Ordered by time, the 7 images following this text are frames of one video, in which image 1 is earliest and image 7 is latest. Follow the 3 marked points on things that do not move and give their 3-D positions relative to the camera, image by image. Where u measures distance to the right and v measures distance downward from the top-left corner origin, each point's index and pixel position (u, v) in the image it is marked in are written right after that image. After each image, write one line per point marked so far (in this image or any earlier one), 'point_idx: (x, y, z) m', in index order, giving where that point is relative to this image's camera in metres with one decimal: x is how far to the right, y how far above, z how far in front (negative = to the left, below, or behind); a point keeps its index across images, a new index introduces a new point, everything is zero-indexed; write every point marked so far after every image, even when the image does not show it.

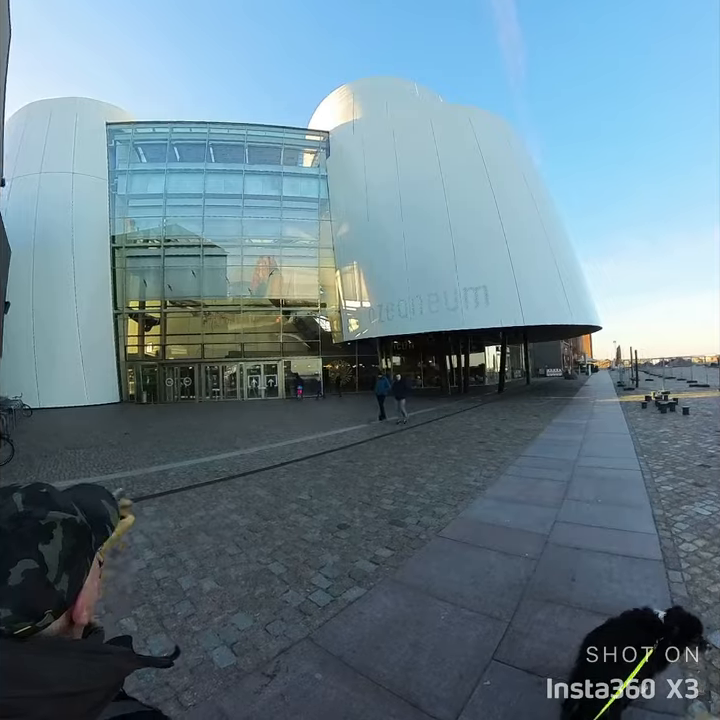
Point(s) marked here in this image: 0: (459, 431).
0: (+2.8, -2.1, +12.1) m
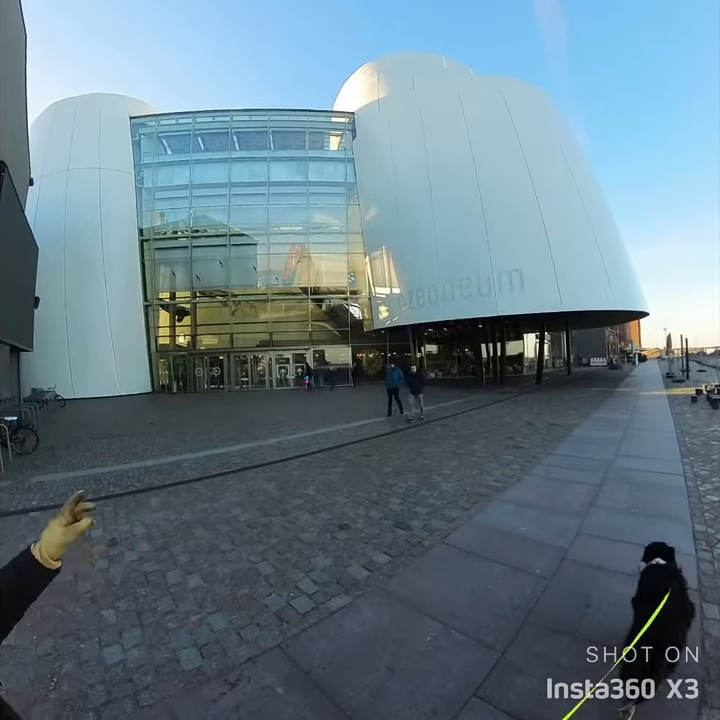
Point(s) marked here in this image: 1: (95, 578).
0: (+3.5, -1.8, +11.5) m
1: (-2.9, -2.3, +4.4) m
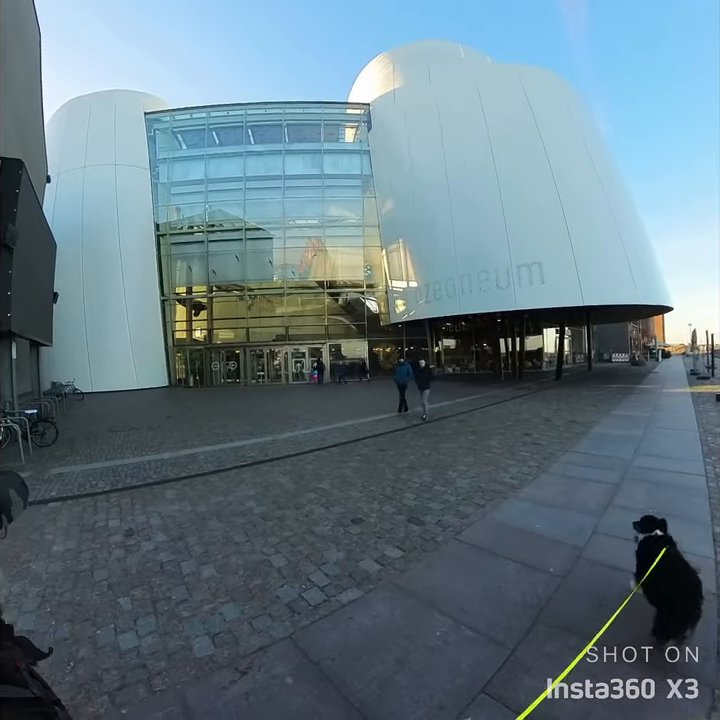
0: (+3.9, -1.7, +11.3) m
1: (-2.8, -2.2, +4.5) m
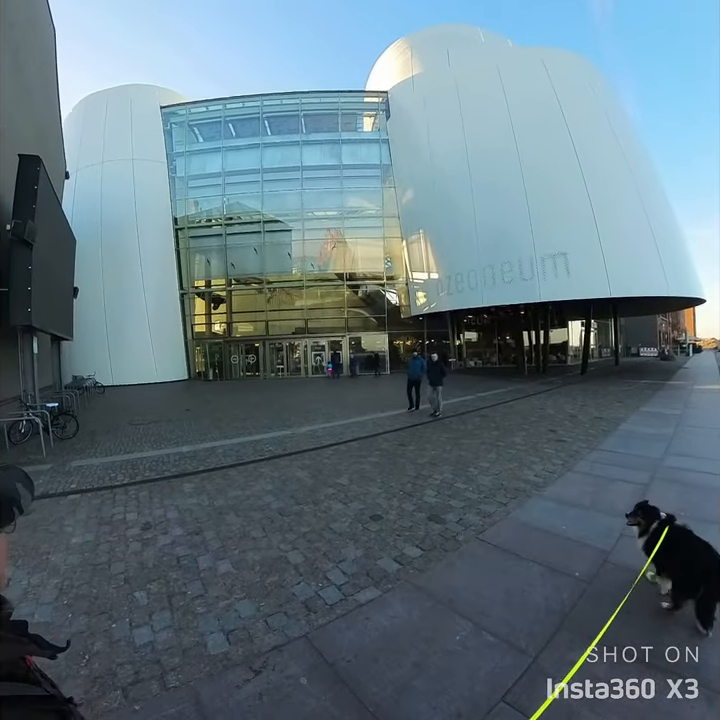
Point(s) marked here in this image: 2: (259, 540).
0: (+4.5, -1.5, +10.8) m
1: (-2.5, -2.1, +4.3) m
2: (-1.1, -2.0, +4.5) m
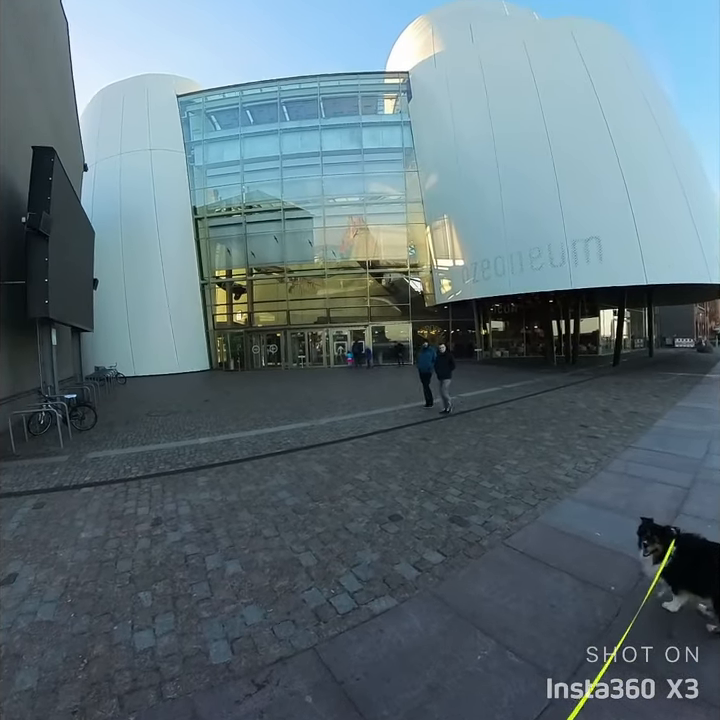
0: (+5.0, -1.2, +10.2) m
1: (-2.3, -2.0, +4.1) m
2: (-0.9, -1.9, +4.3) m
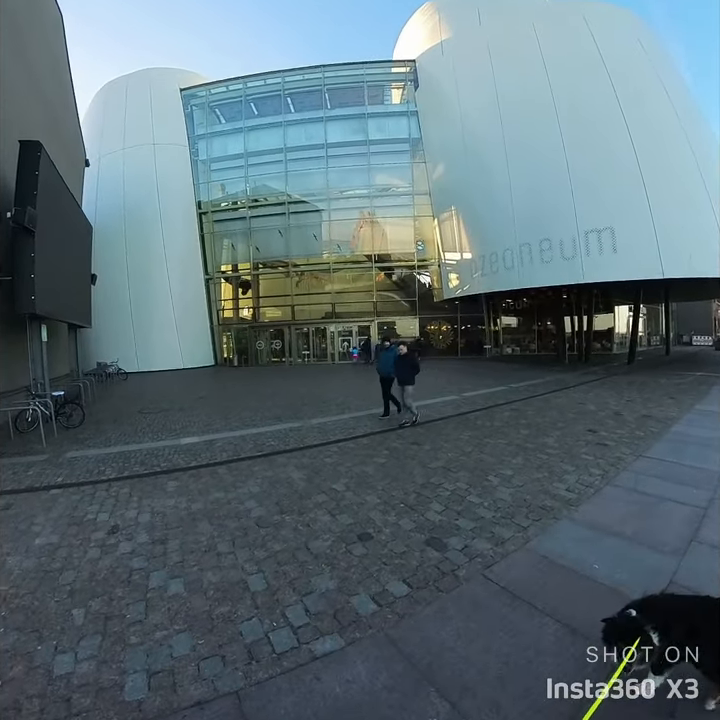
0: (+4.9, -1.2, +9.6) m
1: (-2.7, -2.0, +3.9) m
2: (-1.3, -1.9, +4.0) m
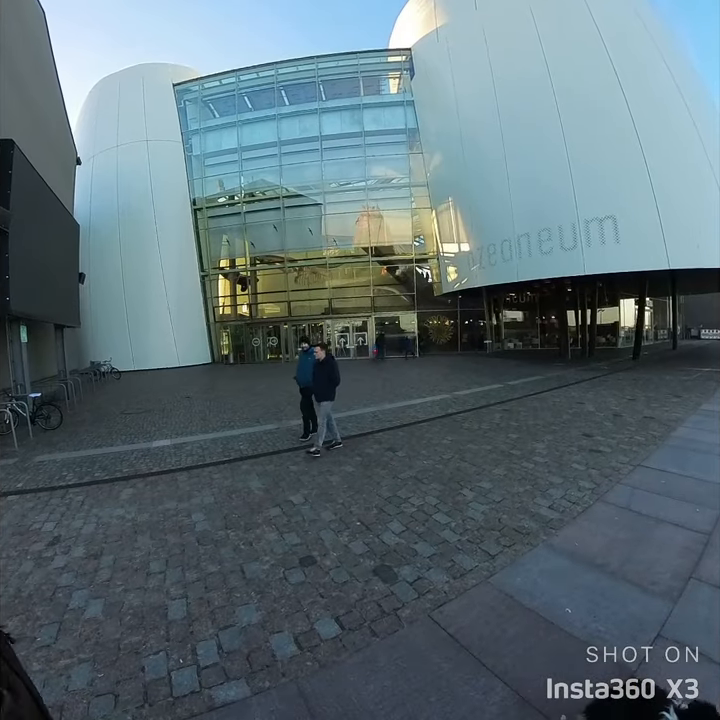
0: (+4.6, -1.2, +9.1) m
1: (-3.3, -2.1, +3.8) m
2: (-1.9, -2.0, +3.8) m
